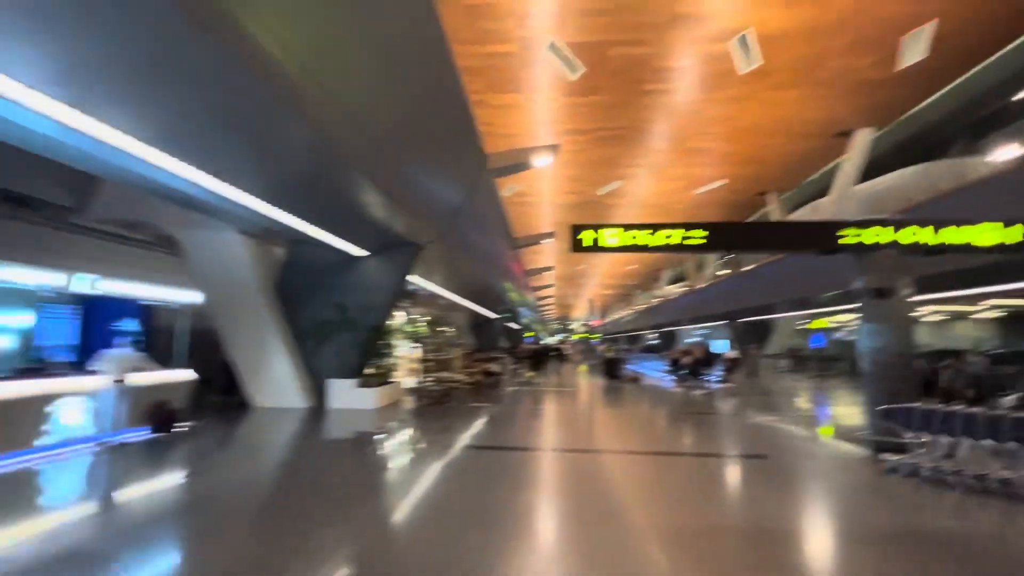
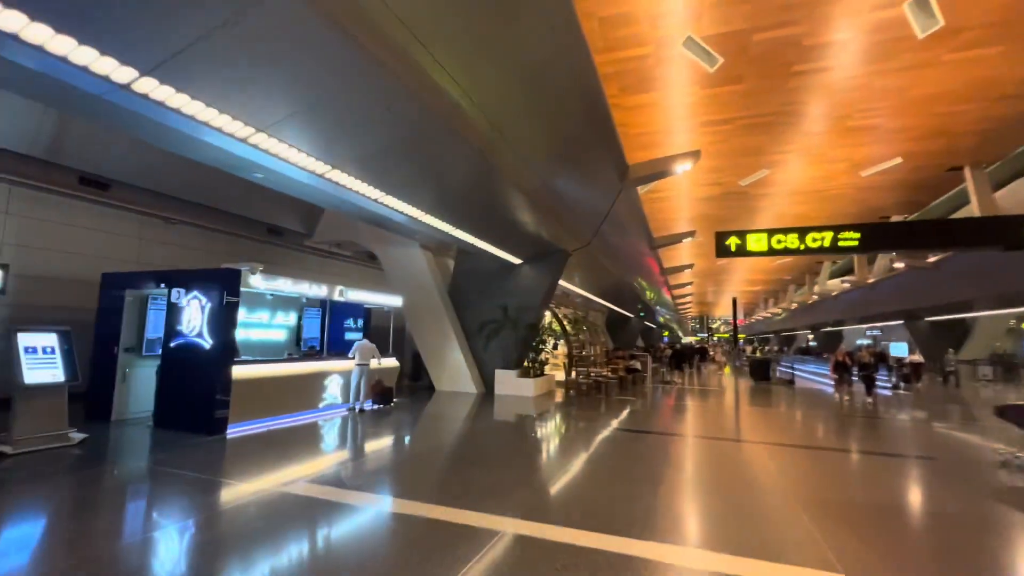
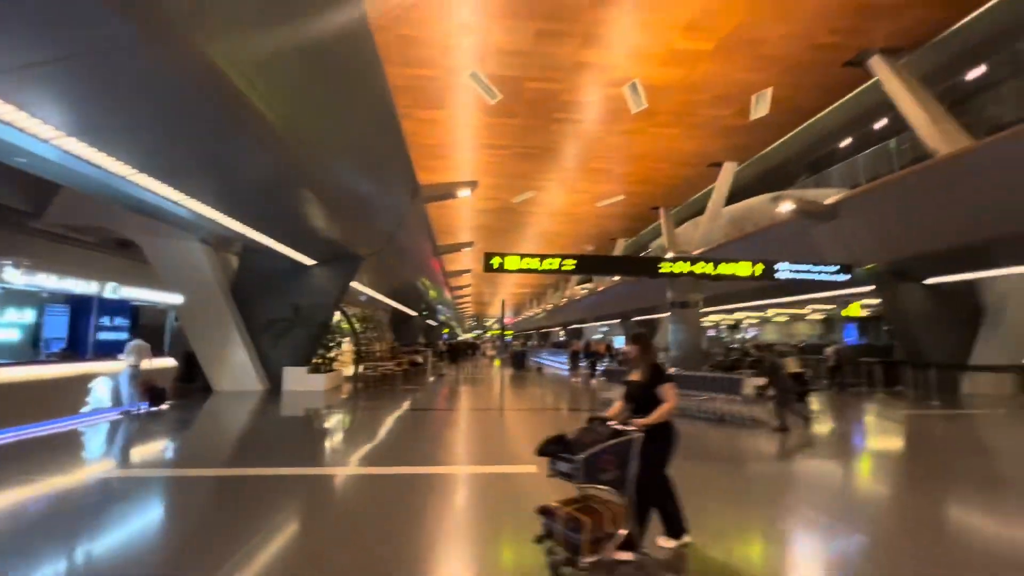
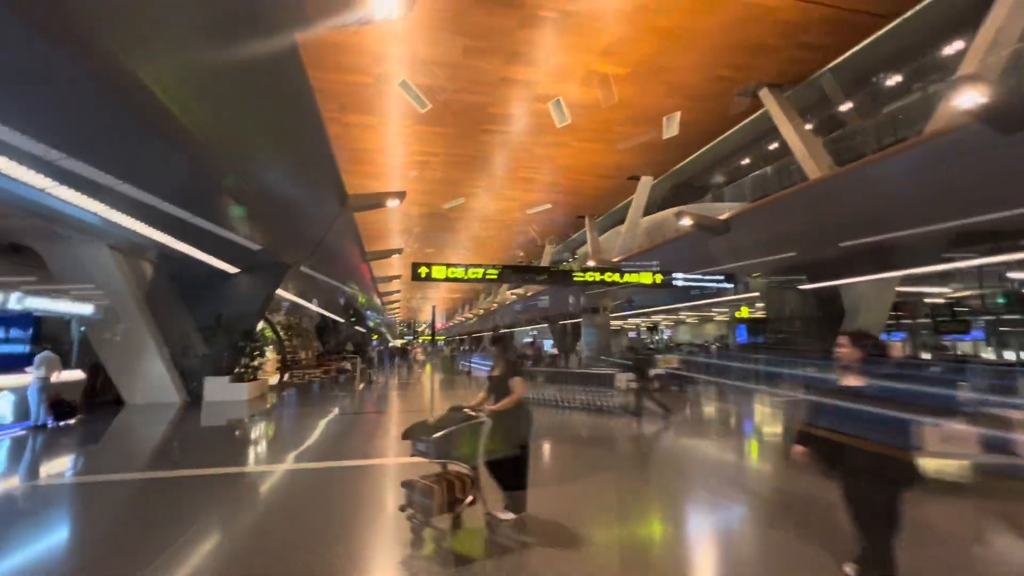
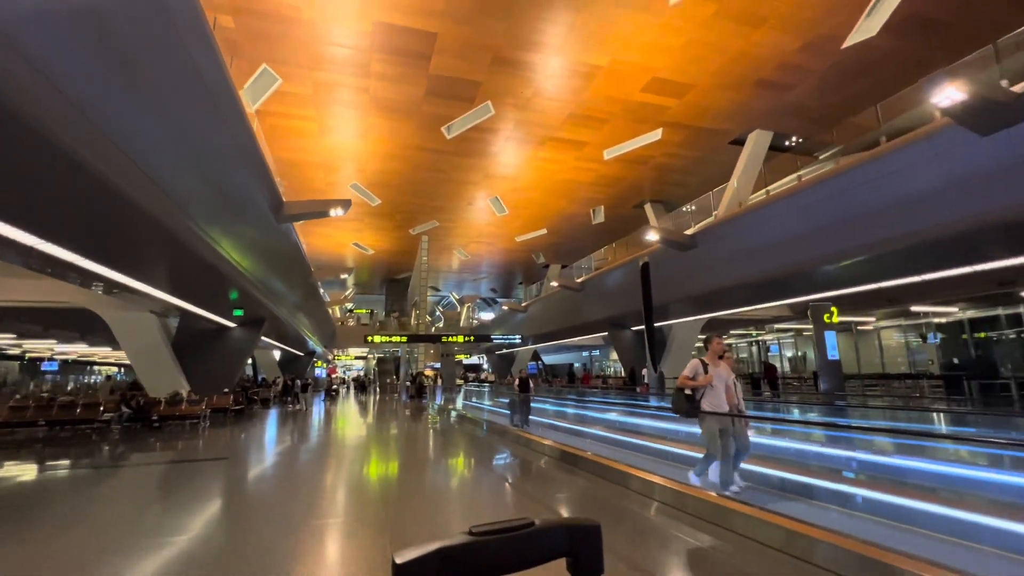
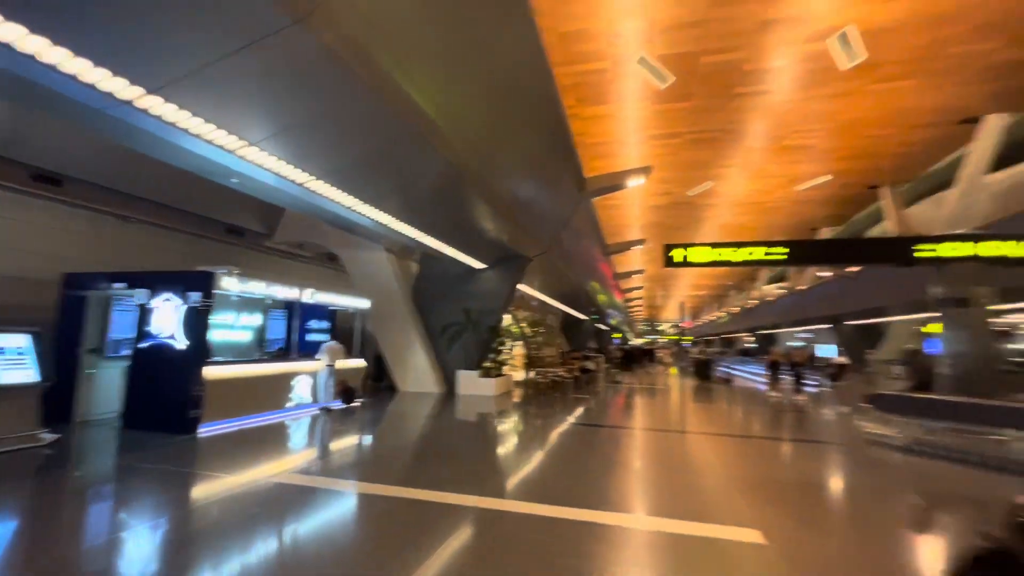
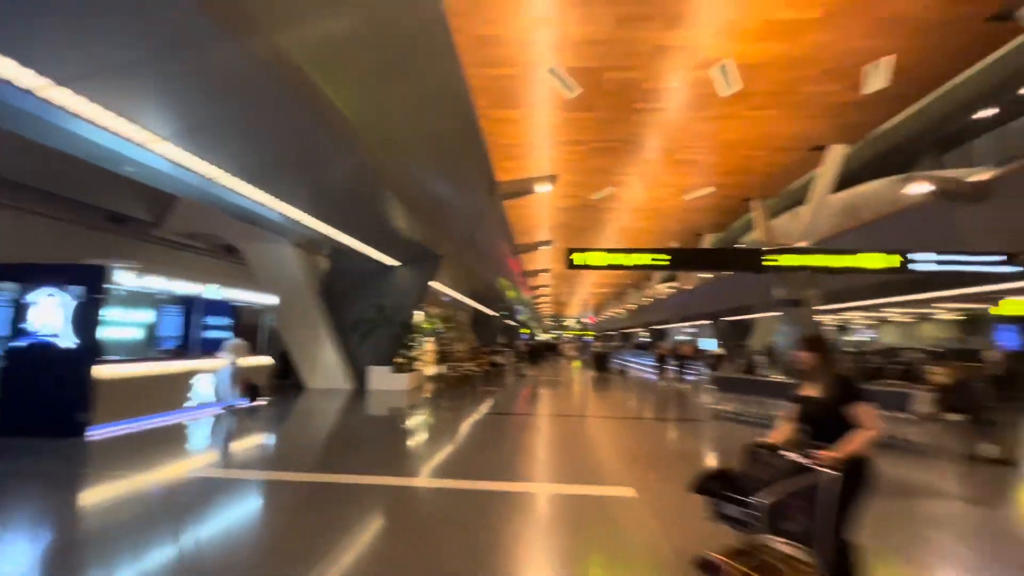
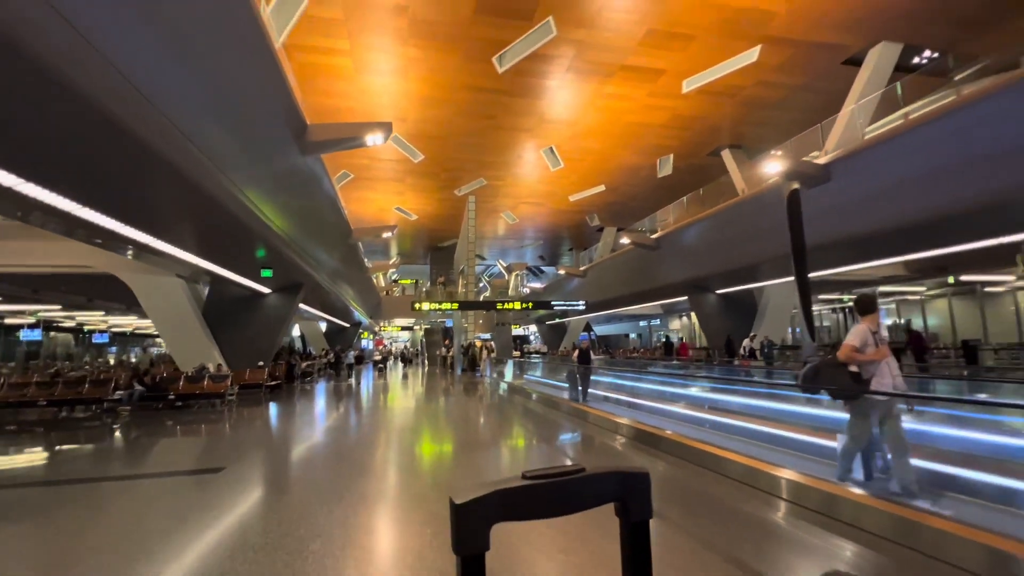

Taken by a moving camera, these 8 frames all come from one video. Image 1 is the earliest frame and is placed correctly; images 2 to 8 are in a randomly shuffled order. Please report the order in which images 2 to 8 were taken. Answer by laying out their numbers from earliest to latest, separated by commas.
2, 6, 7, 3, 4, 8, 5
